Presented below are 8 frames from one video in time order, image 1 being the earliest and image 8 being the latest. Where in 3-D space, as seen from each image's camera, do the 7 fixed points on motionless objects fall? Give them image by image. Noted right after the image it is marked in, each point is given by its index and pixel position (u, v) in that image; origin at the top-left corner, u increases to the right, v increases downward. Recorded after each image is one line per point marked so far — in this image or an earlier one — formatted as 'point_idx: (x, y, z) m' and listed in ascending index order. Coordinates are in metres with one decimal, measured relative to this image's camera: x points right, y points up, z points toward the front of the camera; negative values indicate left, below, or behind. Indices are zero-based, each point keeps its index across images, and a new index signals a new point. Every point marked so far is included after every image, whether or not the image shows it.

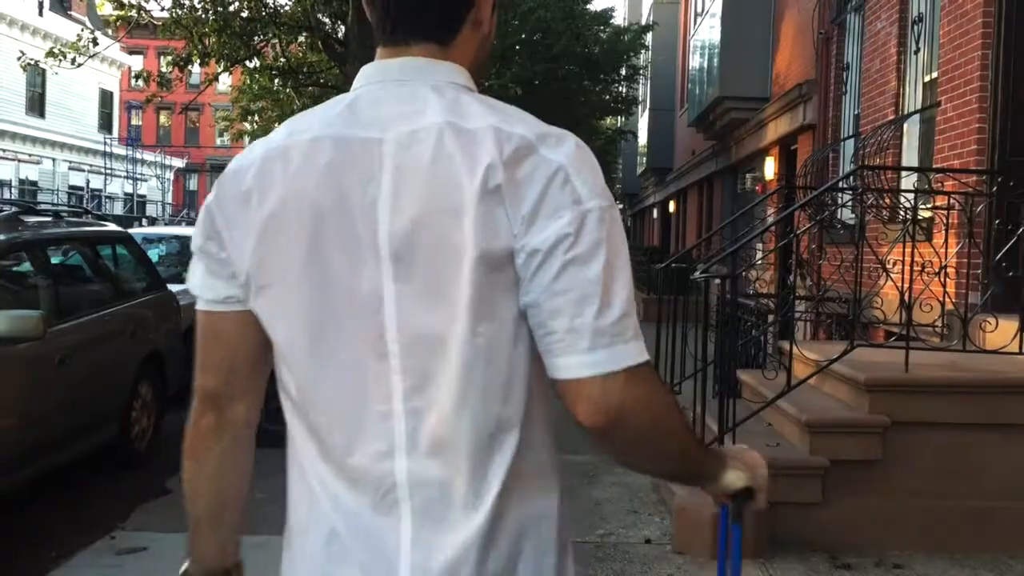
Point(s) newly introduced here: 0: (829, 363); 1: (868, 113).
0: (+1.6, -0.4, +4.9) m
1: (+3.1, +1.5, +8.4) m
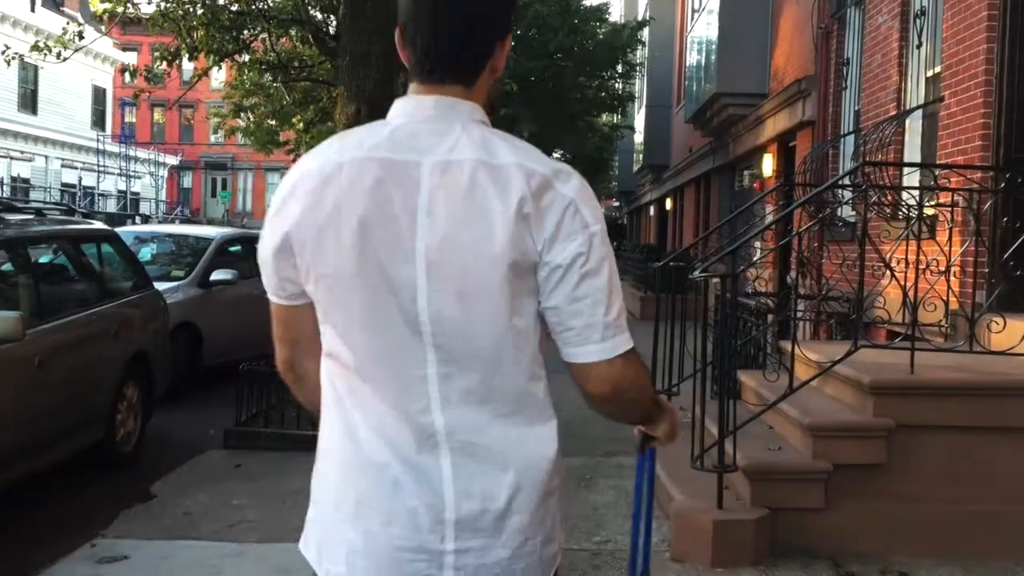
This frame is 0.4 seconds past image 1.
0: (+1.6, -0.4, +4.7) m
1: (+3.1, +1.6, +8.3) m
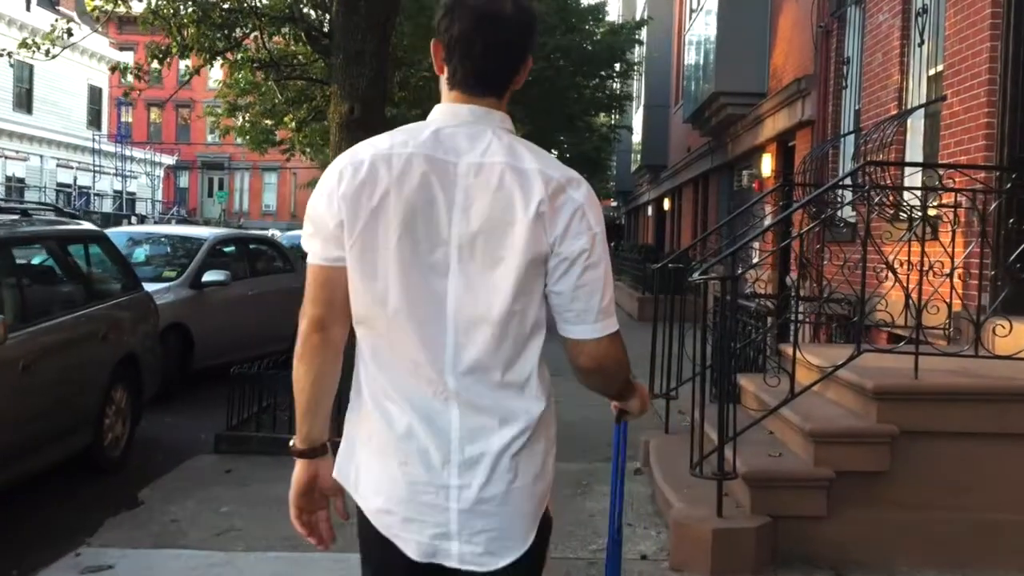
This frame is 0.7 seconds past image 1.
0: (+1.6, -0.4, +4.6) m
1: (+3.1, +1.5, +8.2) m
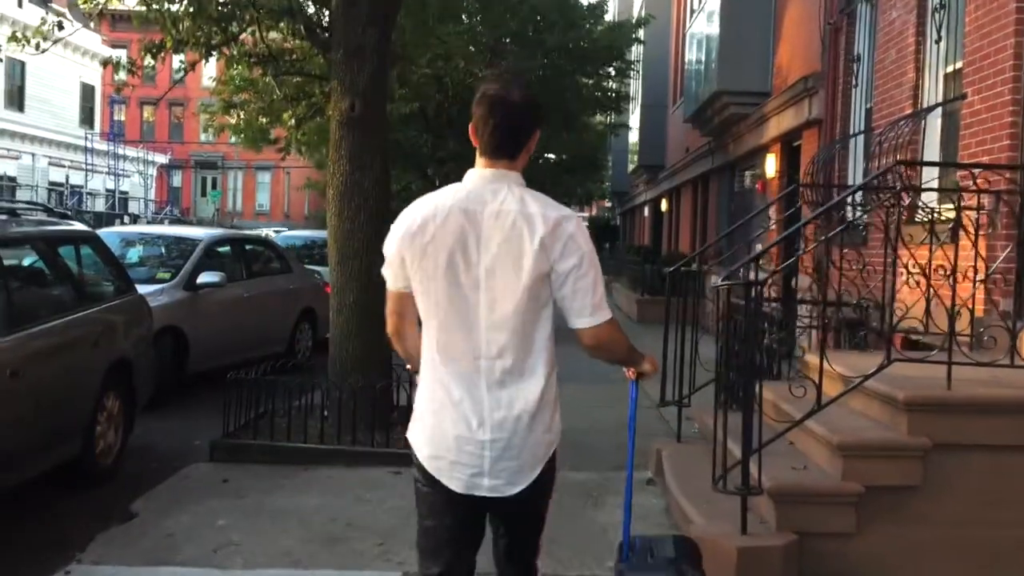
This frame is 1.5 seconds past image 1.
0: (+1.6, -0.4, +4.4) m
1: (+3.1, +1.5, +8.0) m
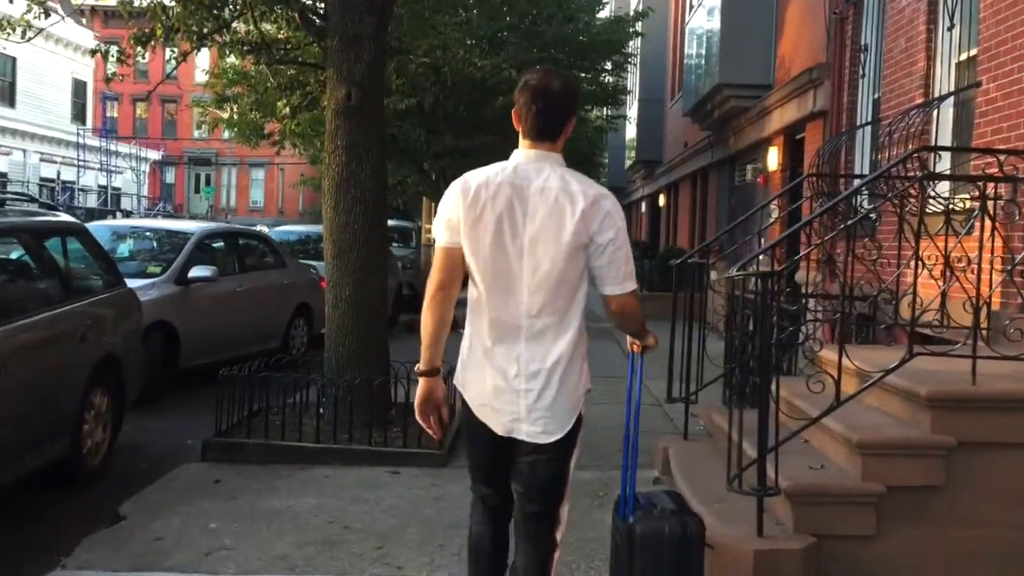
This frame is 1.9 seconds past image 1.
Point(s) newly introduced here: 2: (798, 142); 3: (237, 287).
0: (+1.6, -0.4, +4.2) m
1: (+3.1, +1.6, +7.8) m
2: (+3.5, +1.8, +11.6) m
3: (-2.7, 0.0, +9.5) m
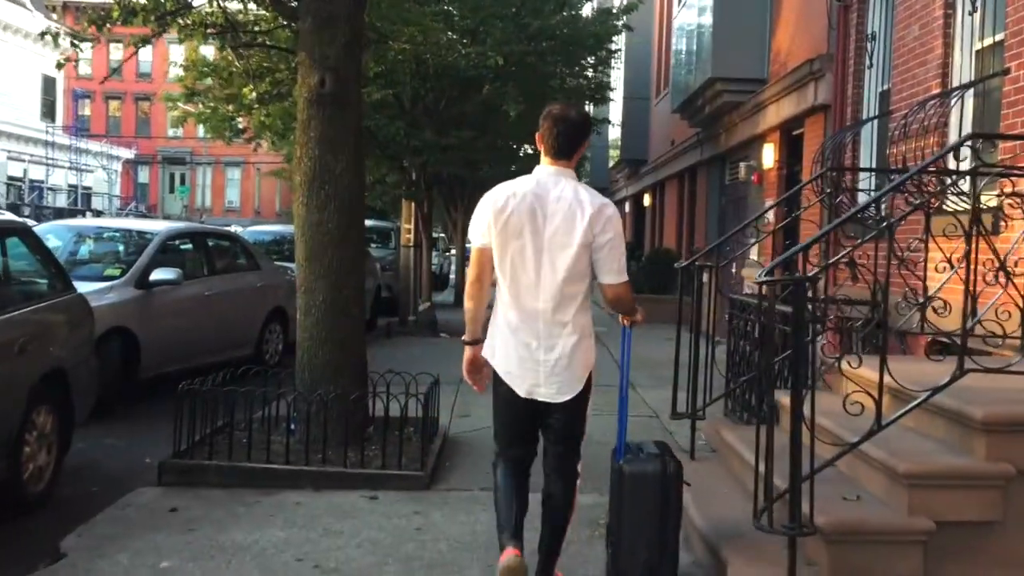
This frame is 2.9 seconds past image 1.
0: (+1.6, -0.4, +3.7) m
1: (+3.0, +1.5, +7.4) m
2: (+3.3, +1.7, +11.1) m
3: (-2.8, 0.0, +8.9) m
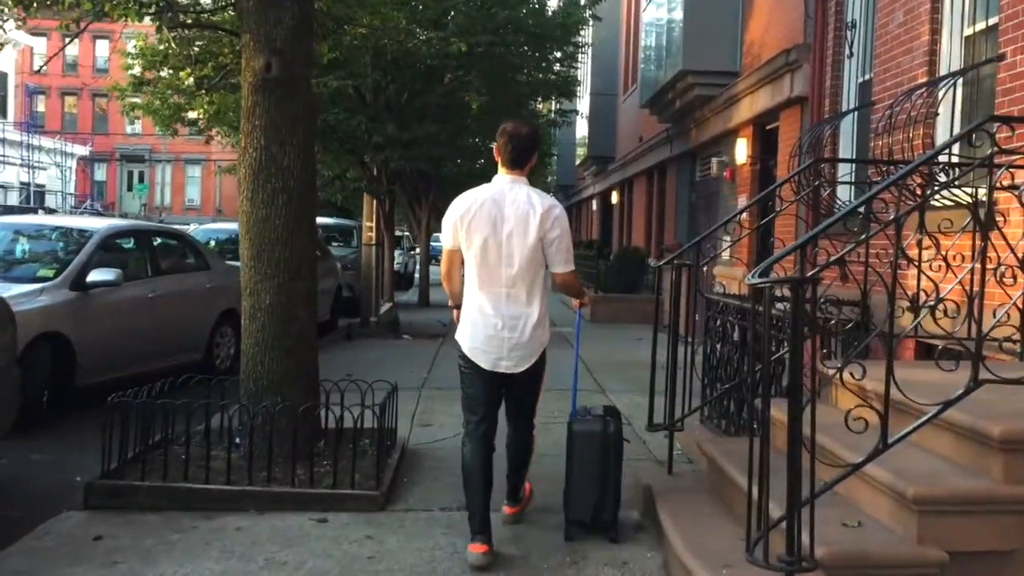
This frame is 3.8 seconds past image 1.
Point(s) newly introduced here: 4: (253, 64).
0: (+1.5, -0.4, +3.3) m
1: (+2.7, +1.5, +7.0) m
2: (+2.9, +1.8, +10.8) m
3: (-3.1, 0.0, +8.3) m
4: (-1.5, +1.3, +5.7) m
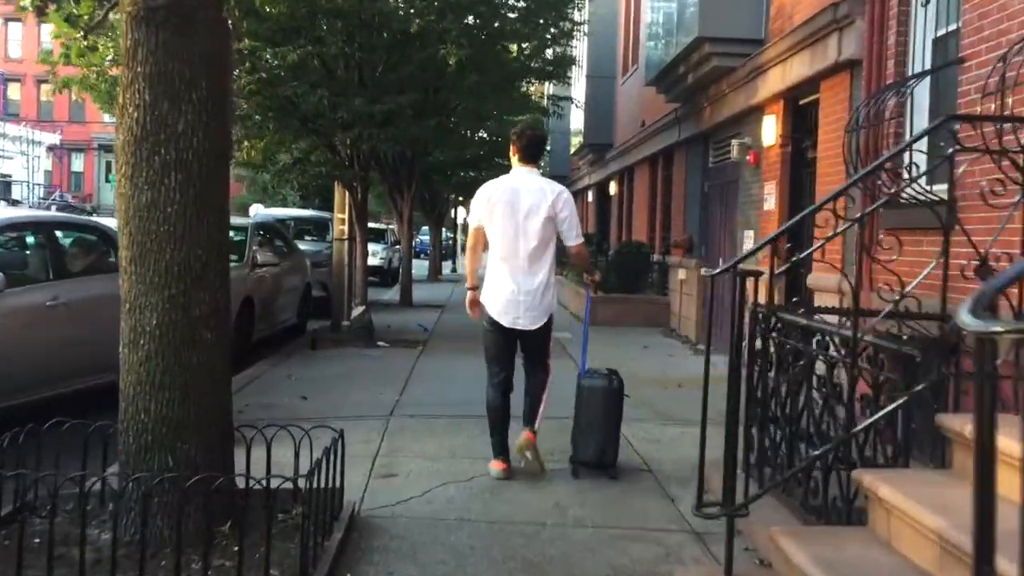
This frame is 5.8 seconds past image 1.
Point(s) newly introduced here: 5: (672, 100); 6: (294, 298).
0: (+1.4, -0.5, +1.7) m
1: (+2.6, +1.5, +5.4) m
2: (+2.8, +1.7, +9.2) m
3: (-3.2, -0.1, +6.7) m
4: (-1.6, +1.3, +4.0) m
5: (+2.2, +2.6, +13.1) m
6: (-2.7, -0.1, +11.9) m
